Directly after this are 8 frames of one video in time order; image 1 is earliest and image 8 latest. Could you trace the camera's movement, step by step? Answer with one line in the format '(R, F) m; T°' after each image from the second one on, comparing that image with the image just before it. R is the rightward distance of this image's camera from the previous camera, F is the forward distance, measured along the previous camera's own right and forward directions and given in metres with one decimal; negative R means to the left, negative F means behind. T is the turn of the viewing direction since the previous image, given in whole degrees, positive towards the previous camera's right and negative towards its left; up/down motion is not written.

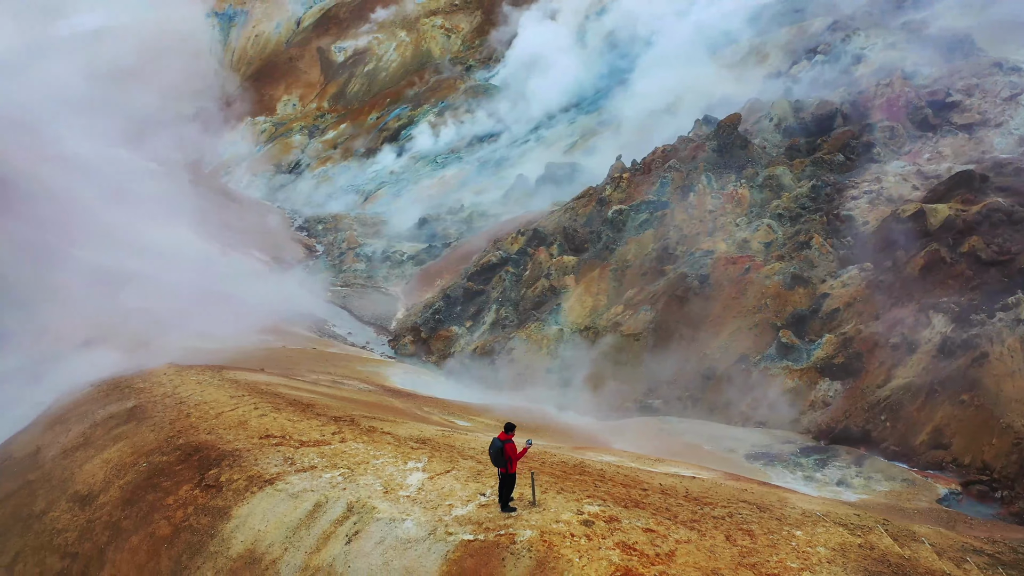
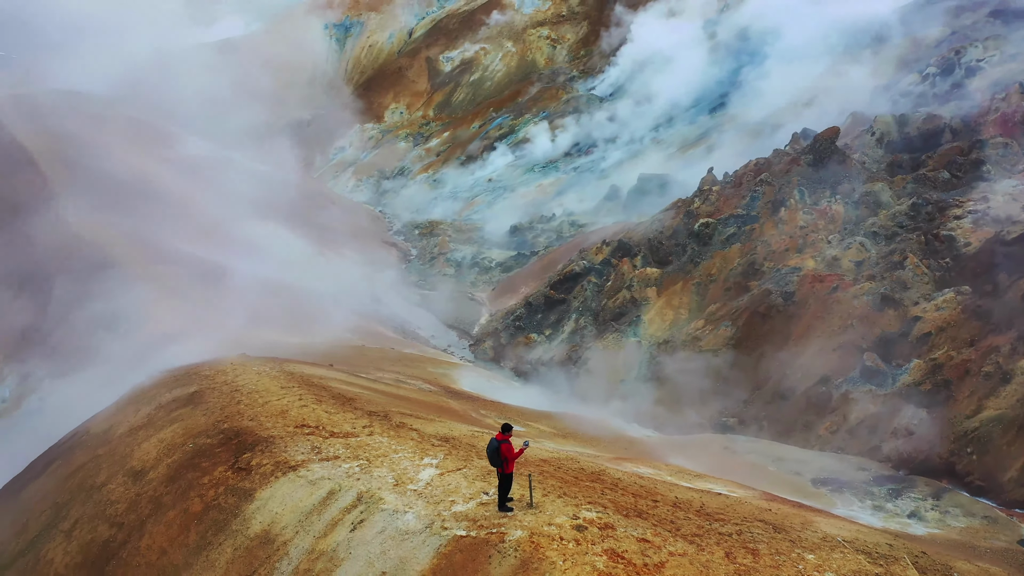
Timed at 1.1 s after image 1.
(+1.0, -0.1) m; -7°
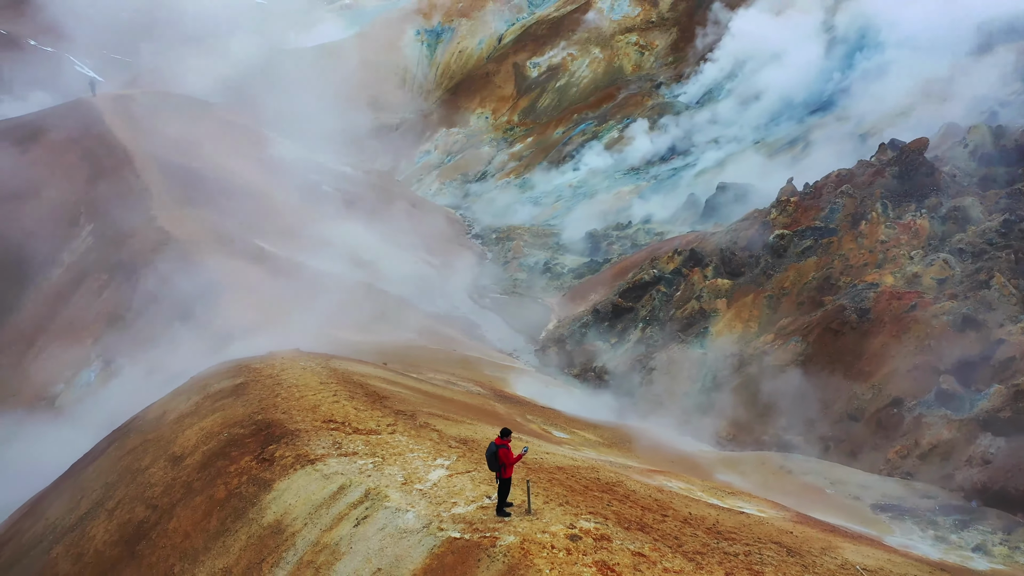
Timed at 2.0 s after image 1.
(+0.8, 0.0) m; -6°
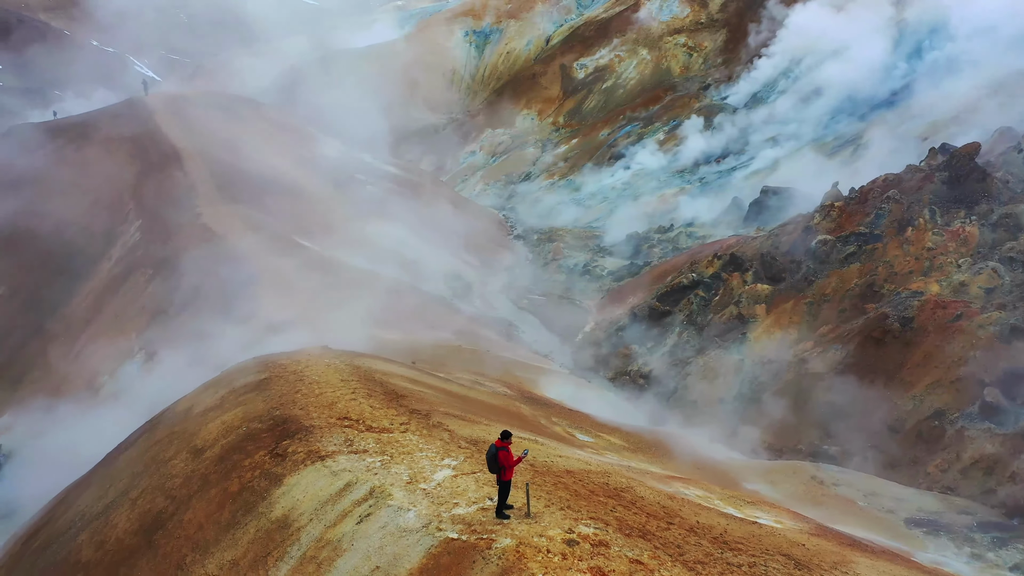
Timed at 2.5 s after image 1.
(+0.4, 0.0) m; -3°
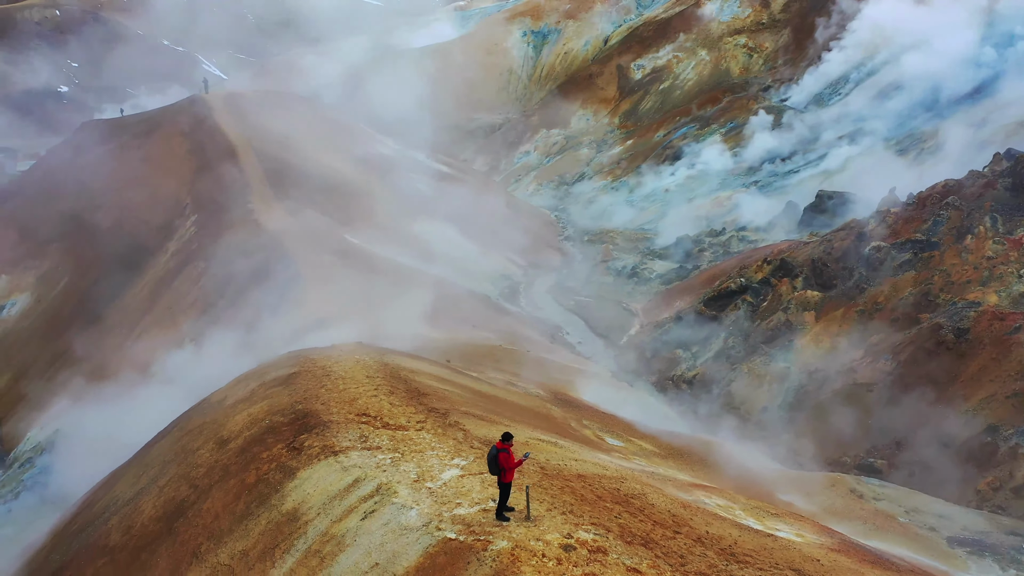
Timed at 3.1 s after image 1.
(+0.5, +0.1) m; -4°
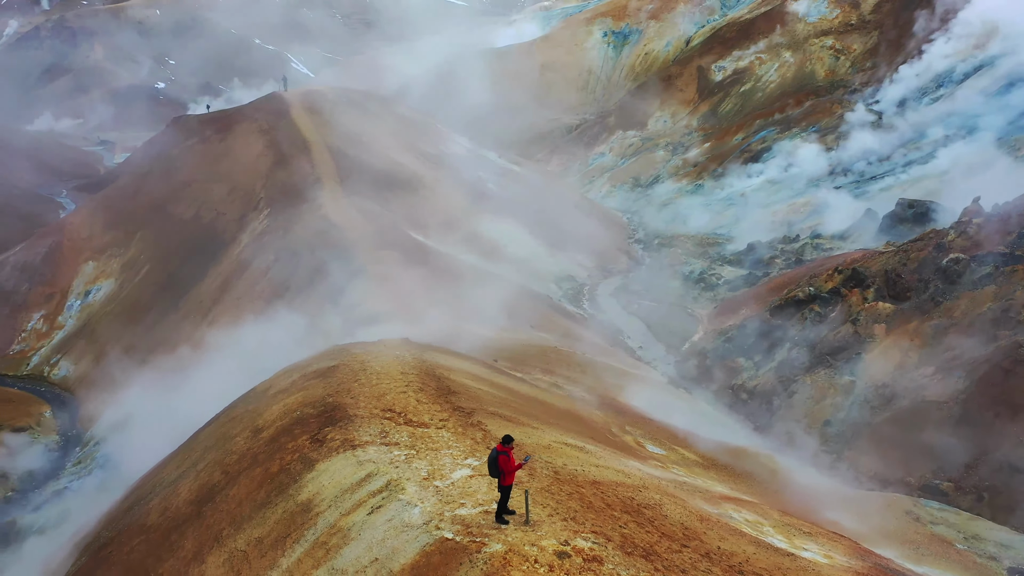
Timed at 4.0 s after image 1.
(+0.7, +0.1) m; -5°
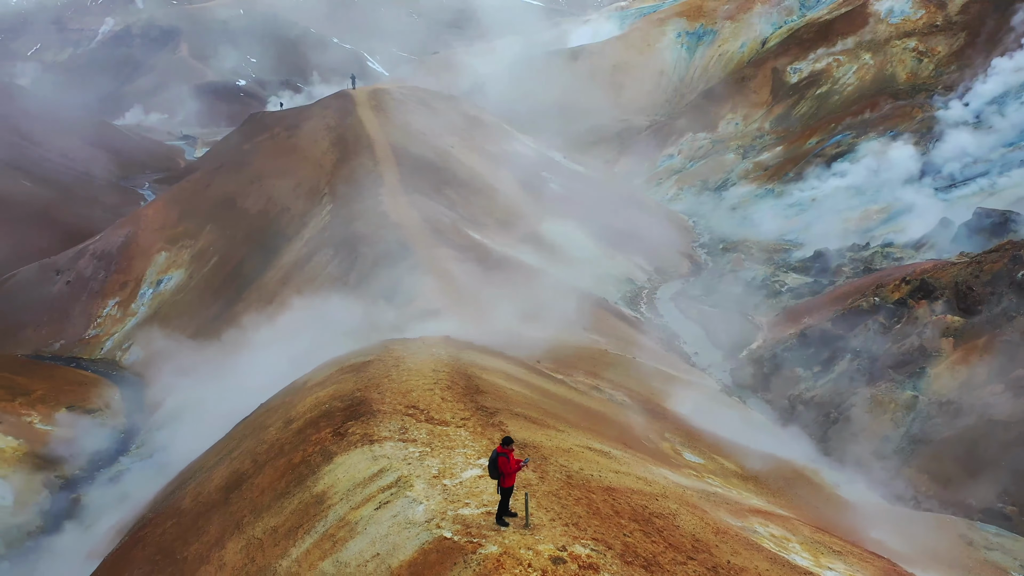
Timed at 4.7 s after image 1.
(+0.6, +0.1) m; -5°
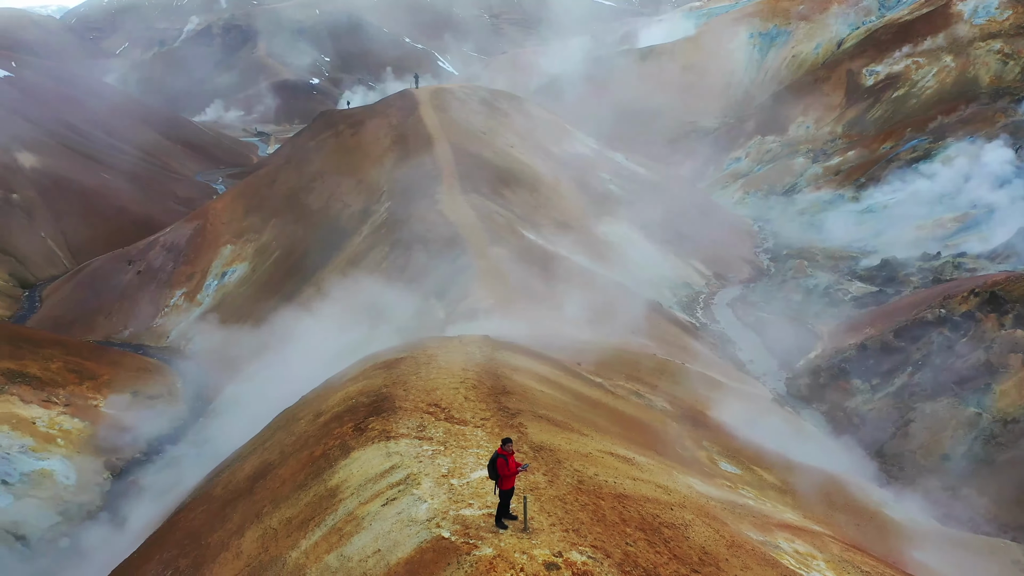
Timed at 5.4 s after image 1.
(+0.6, +0.1) m; -5°
